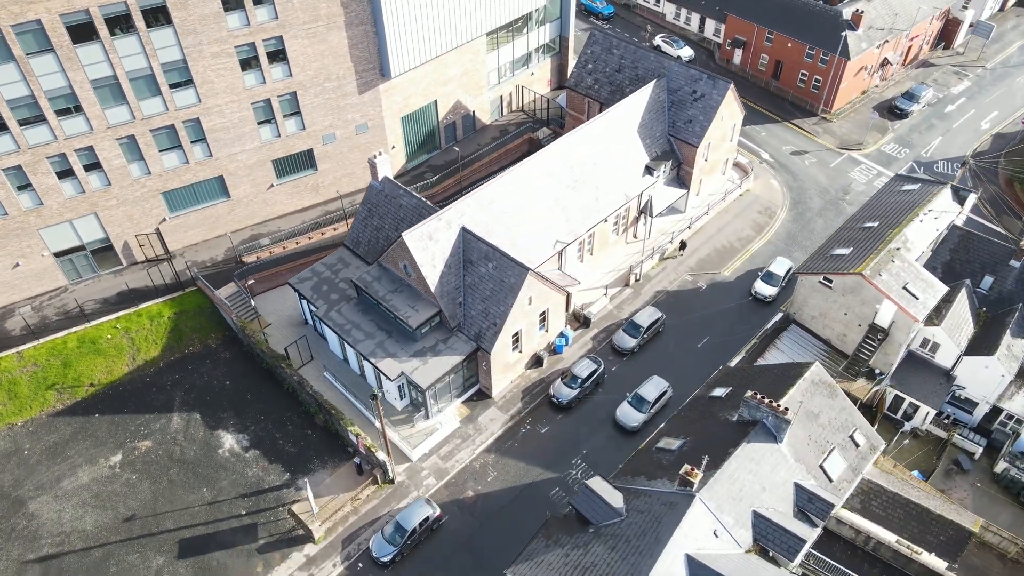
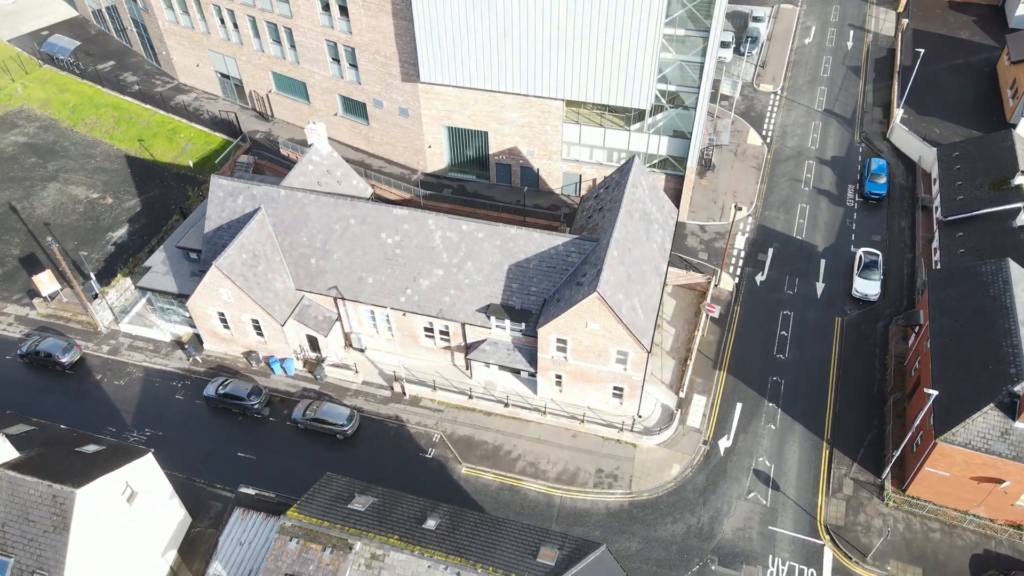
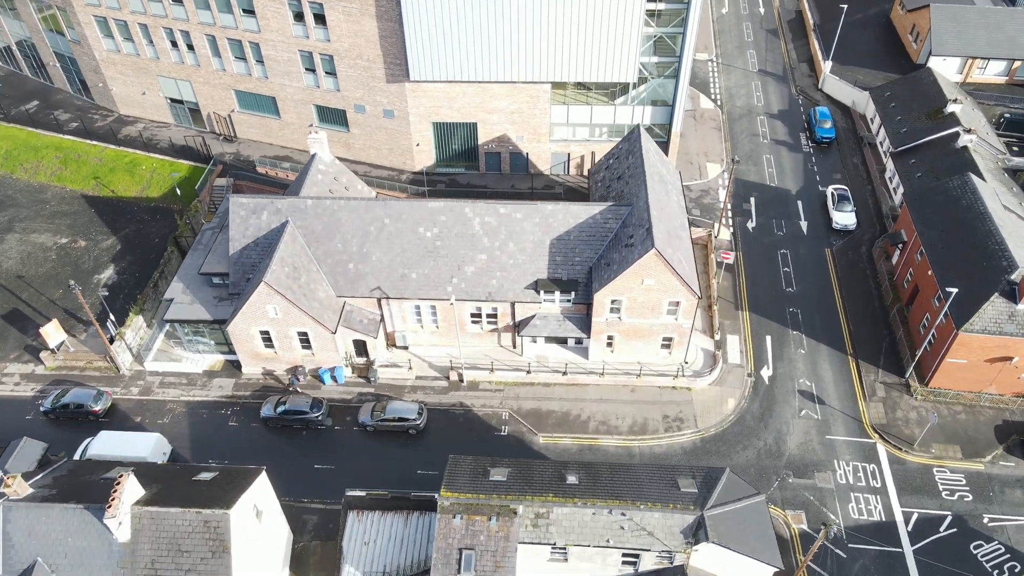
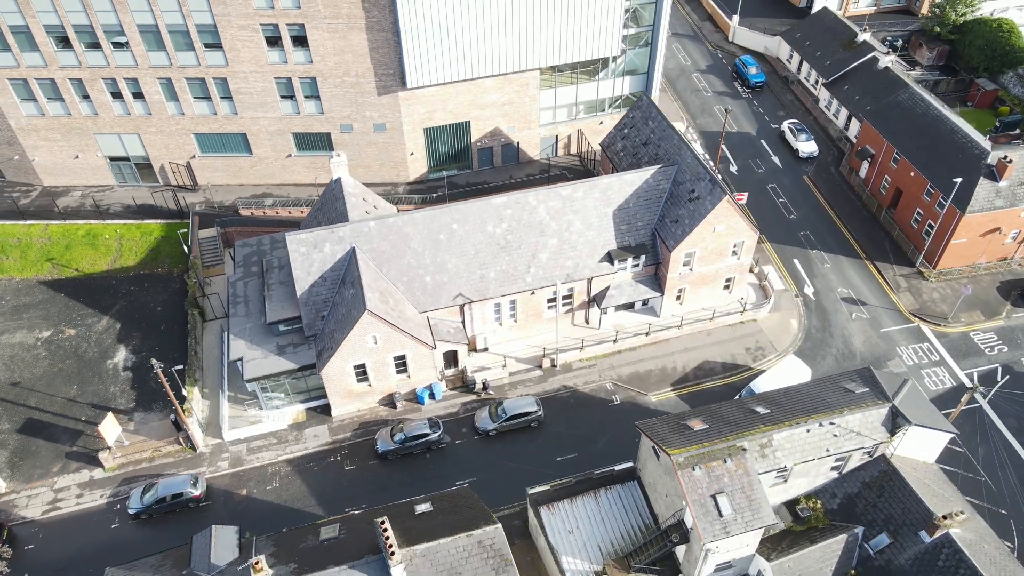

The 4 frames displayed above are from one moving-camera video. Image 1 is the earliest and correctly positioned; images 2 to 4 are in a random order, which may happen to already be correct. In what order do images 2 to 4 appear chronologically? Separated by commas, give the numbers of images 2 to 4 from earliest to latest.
4, 3, 2
